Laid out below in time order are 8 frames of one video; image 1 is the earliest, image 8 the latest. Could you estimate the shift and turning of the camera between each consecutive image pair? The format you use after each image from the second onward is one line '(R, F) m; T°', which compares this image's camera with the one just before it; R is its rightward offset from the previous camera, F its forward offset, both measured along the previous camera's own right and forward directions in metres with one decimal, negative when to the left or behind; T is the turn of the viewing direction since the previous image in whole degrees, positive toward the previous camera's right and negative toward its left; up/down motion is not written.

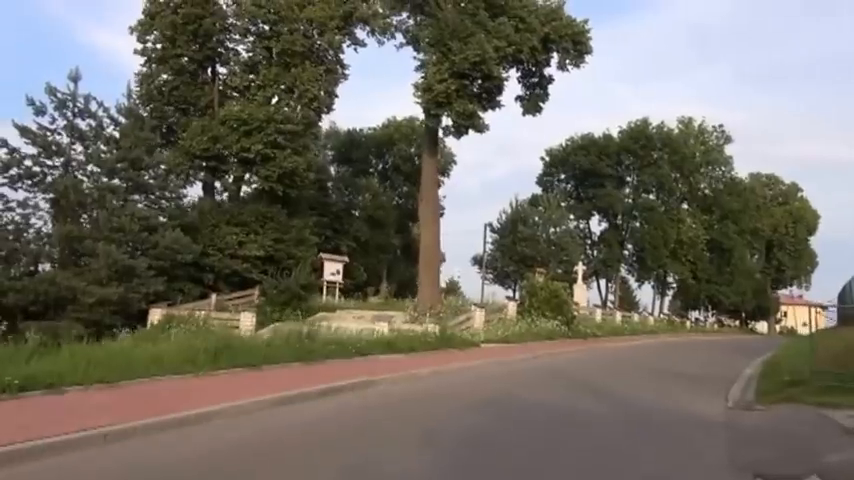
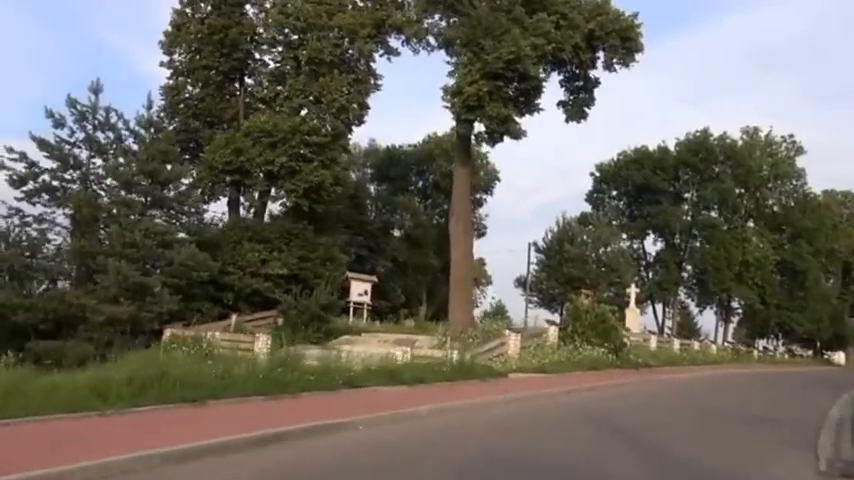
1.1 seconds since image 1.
(+1.2, +3.4) m; -5°
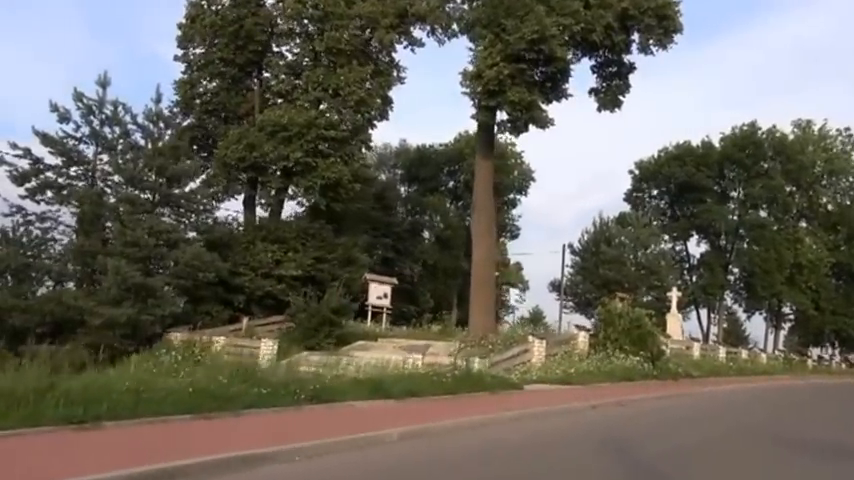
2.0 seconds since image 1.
(+1.1, +2.6) m; -3°
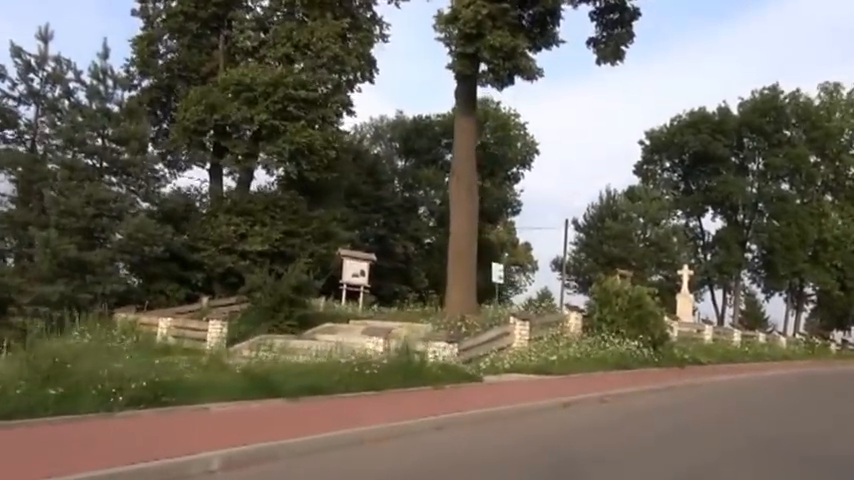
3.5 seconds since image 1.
(+2.0, +3.9) m; -1°
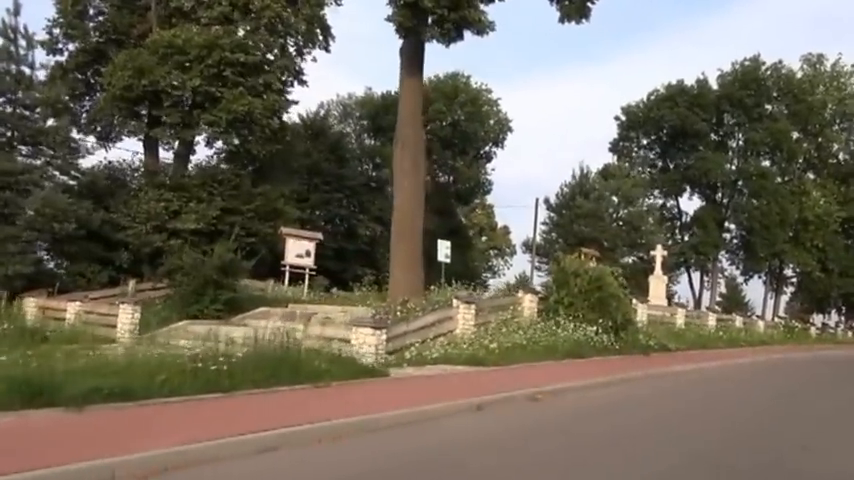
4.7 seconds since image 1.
(+1.8, +2.8) m; +1°
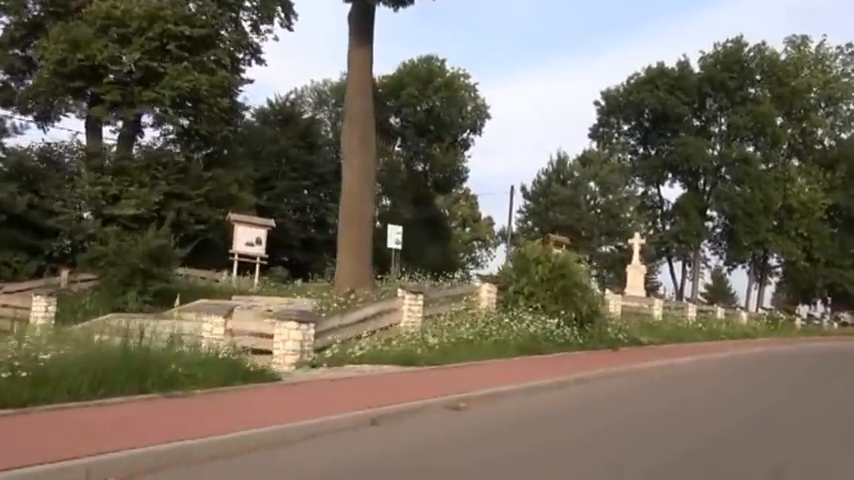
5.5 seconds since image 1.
(+1.4, +2.2) m; +1°
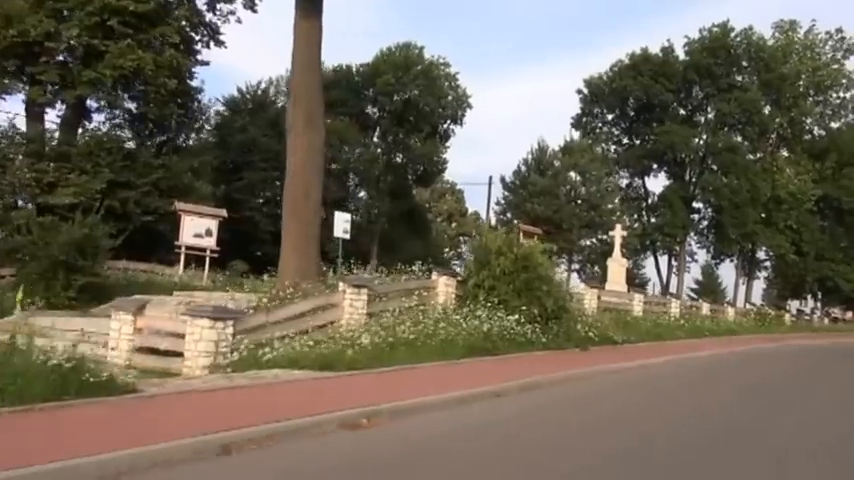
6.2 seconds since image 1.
(+1.3, +2.1) m; +1°
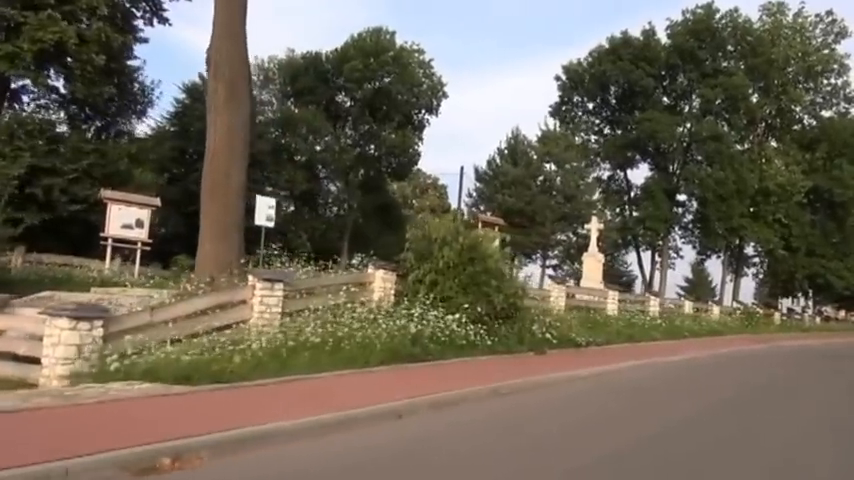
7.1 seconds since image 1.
(+1.6, +2.5) m; +1°
